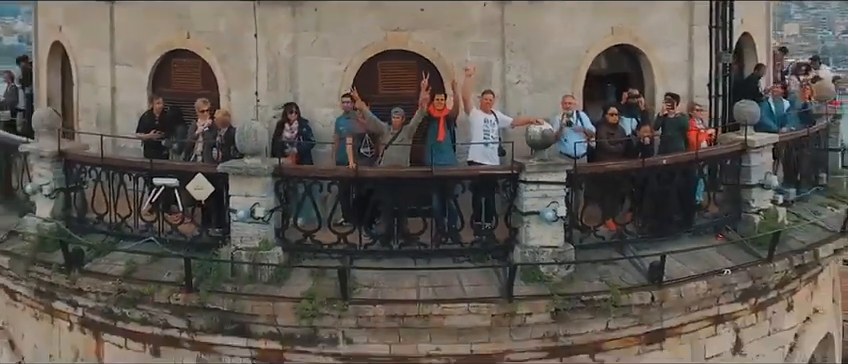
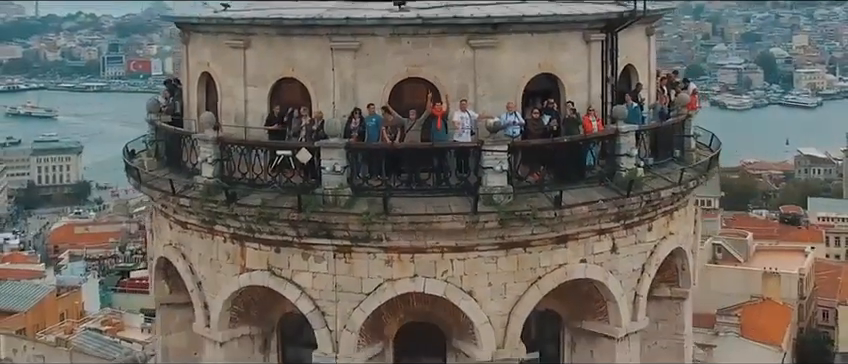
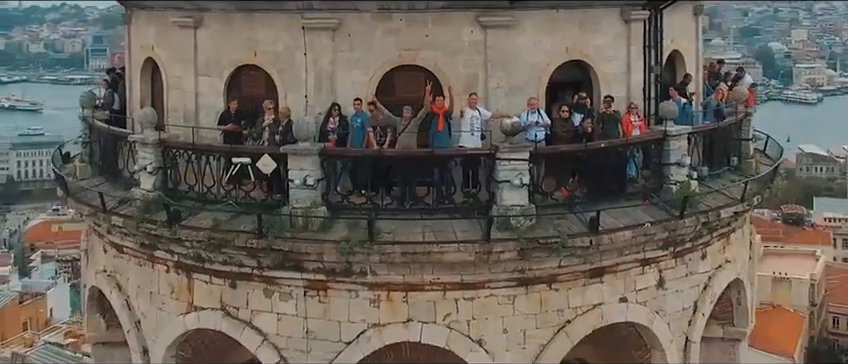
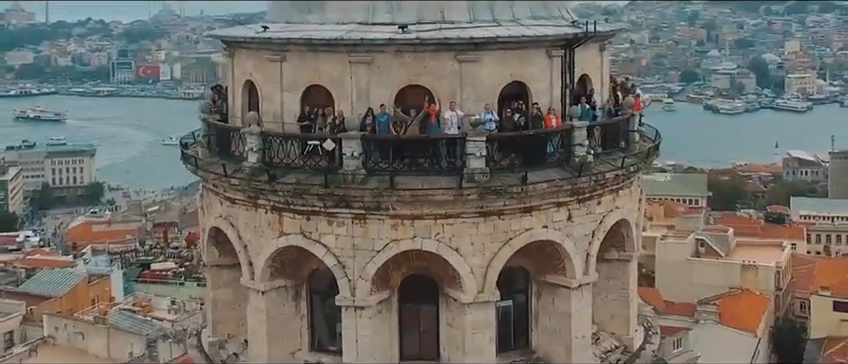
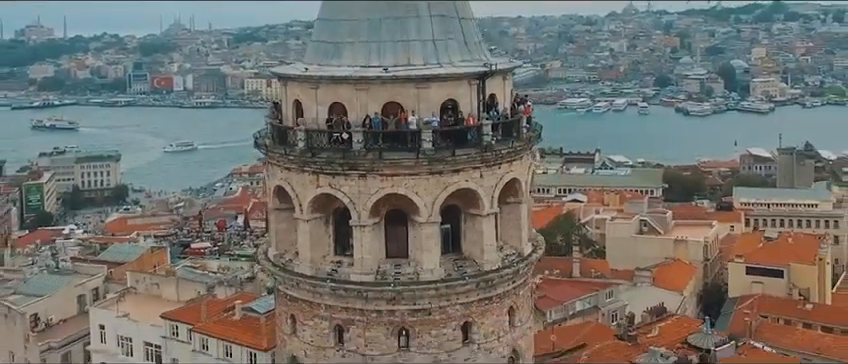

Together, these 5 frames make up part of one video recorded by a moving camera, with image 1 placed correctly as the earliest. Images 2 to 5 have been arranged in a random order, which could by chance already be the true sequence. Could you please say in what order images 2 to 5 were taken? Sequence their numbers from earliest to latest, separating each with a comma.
3, 2, 4, 5
